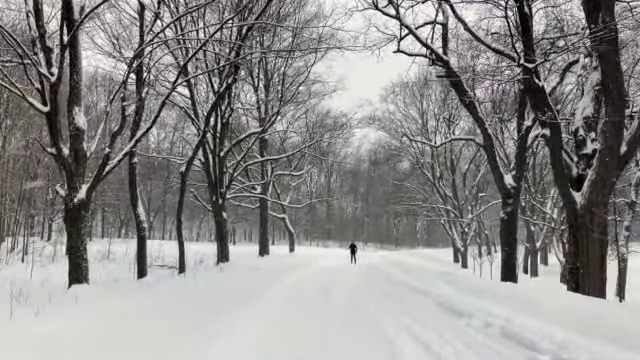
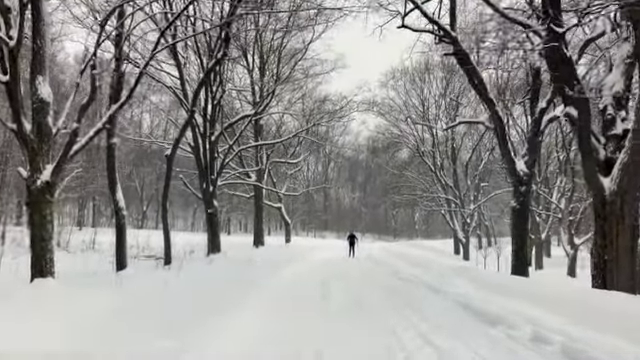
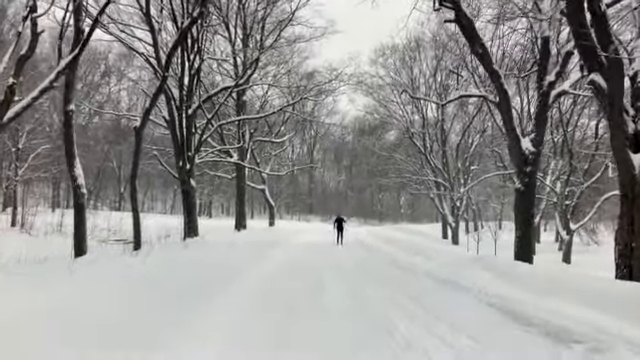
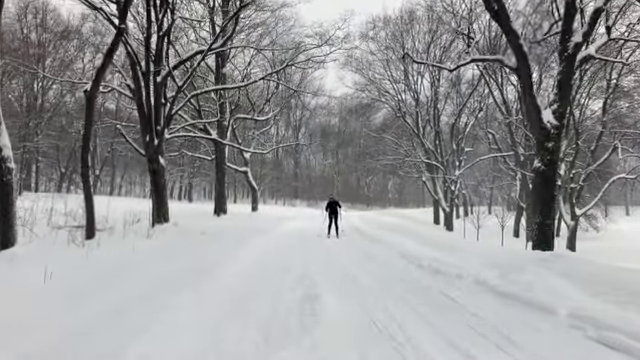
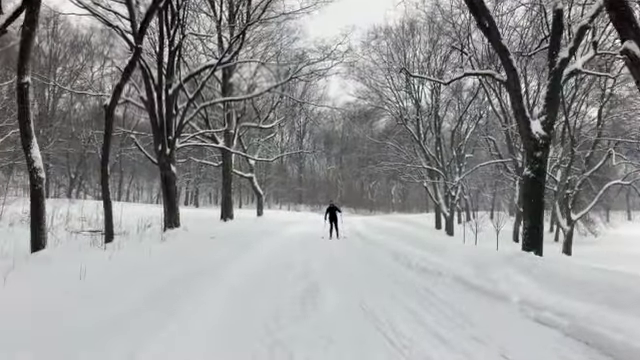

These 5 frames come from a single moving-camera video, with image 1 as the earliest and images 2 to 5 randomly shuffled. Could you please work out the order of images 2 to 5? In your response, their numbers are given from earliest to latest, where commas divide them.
2, 3, 5, 4
